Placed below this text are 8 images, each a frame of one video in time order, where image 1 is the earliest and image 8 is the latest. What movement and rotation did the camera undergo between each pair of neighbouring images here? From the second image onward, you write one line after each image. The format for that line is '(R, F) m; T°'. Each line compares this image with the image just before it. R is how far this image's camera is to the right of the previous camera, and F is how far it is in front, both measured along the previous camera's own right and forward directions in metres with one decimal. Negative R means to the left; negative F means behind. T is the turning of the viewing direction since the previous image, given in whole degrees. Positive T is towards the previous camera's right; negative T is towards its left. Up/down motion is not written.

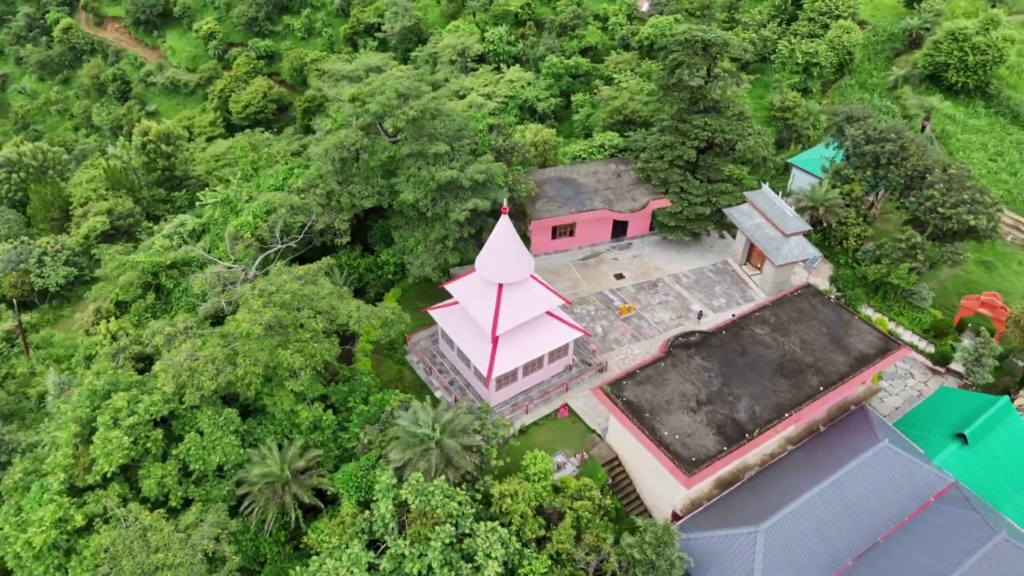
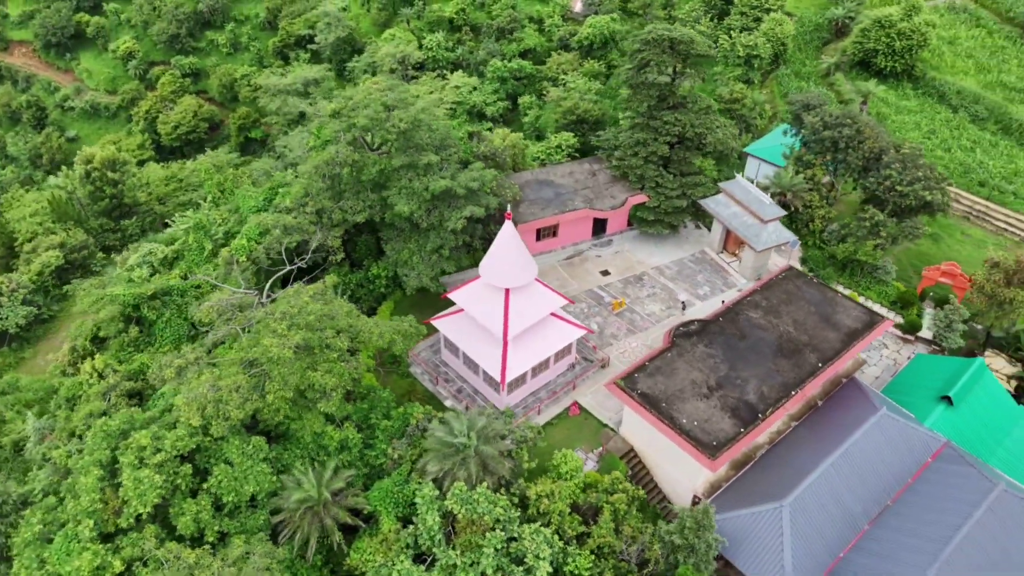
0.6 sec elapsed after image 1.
(-2.1, -0.1) m; +5°
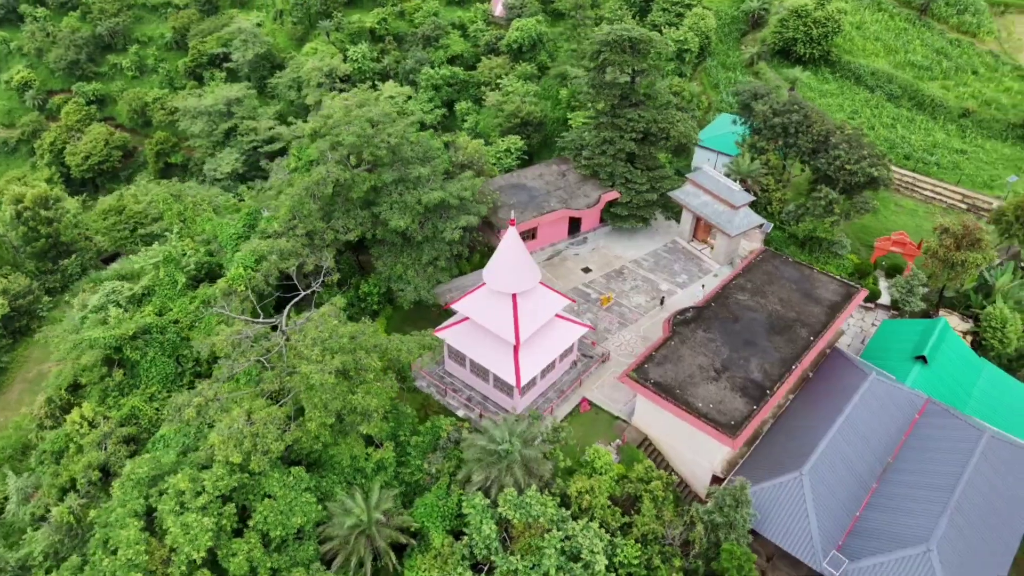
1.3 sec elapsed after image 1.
(-2.6, -0.1) m; +6°
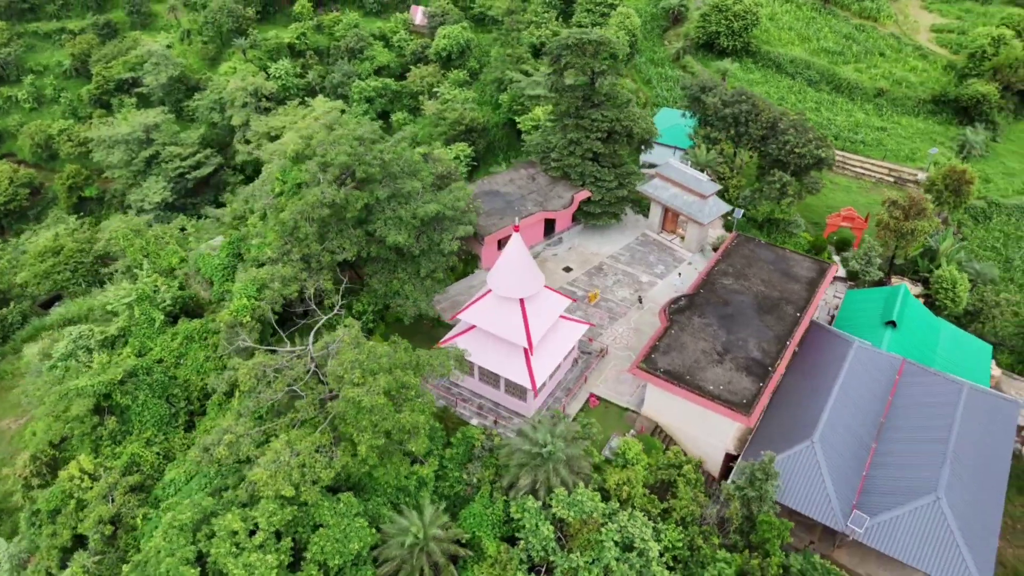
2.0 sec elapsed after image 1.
(-2.7, -0.1) m; +7°
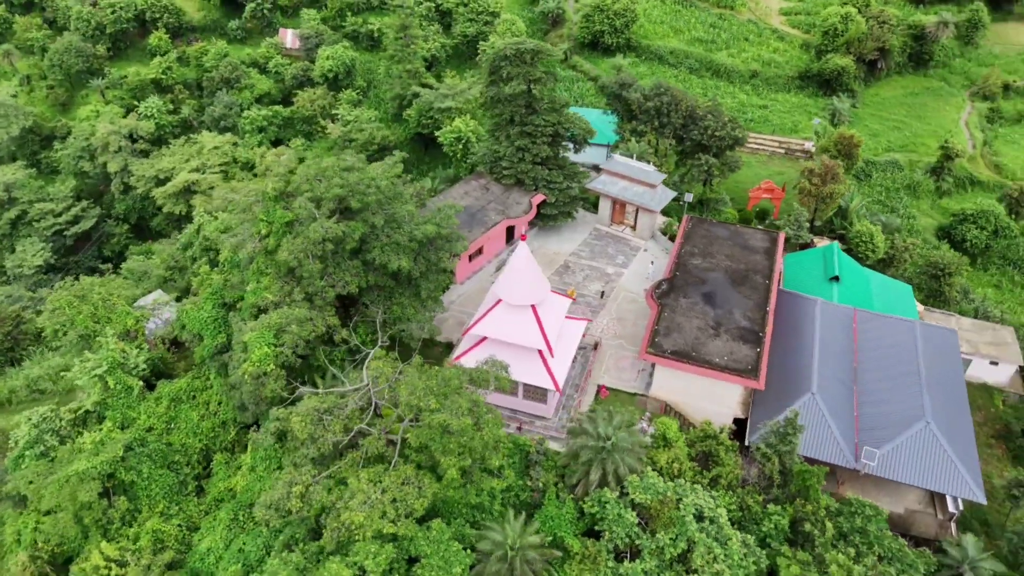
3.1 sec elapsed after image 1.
(-4.4, -0.1) m; +11°
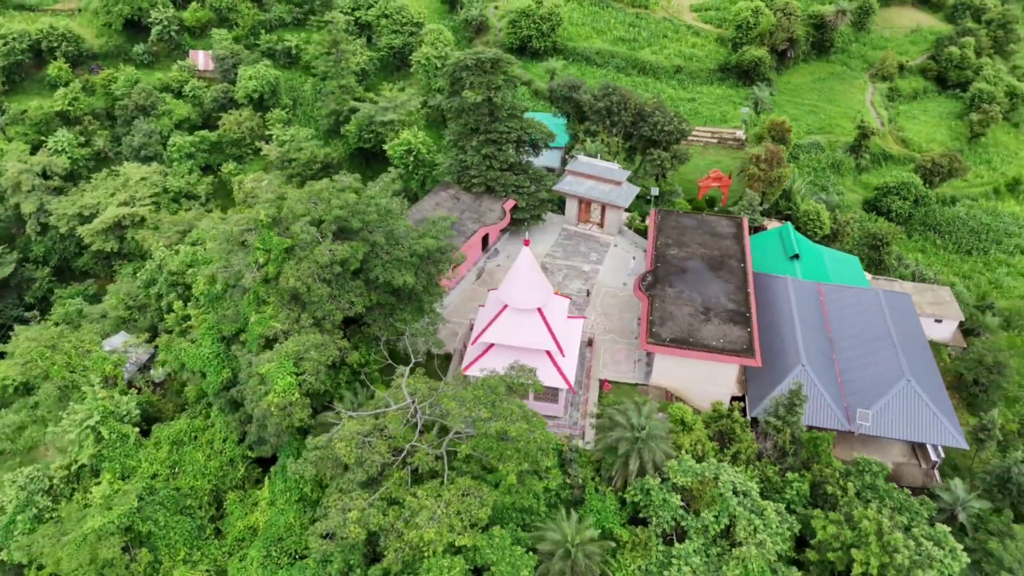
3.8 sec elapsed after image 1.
(-2.9, -0.2) m; +7°
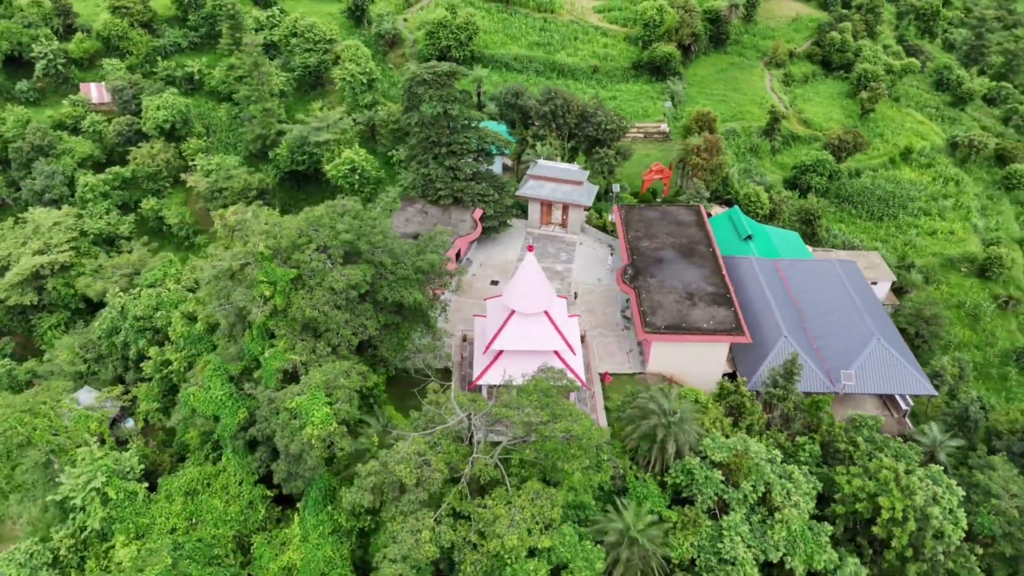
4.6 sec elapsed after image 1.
(-3.4, -0.2) m; +8°
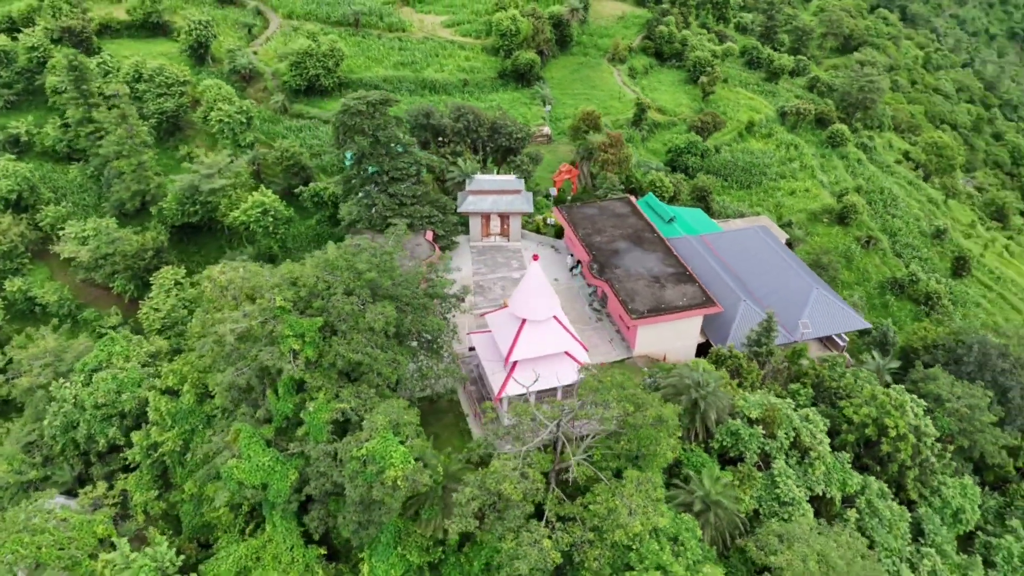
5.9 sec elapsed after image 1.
(-5.6, -0.1) m; +13°
